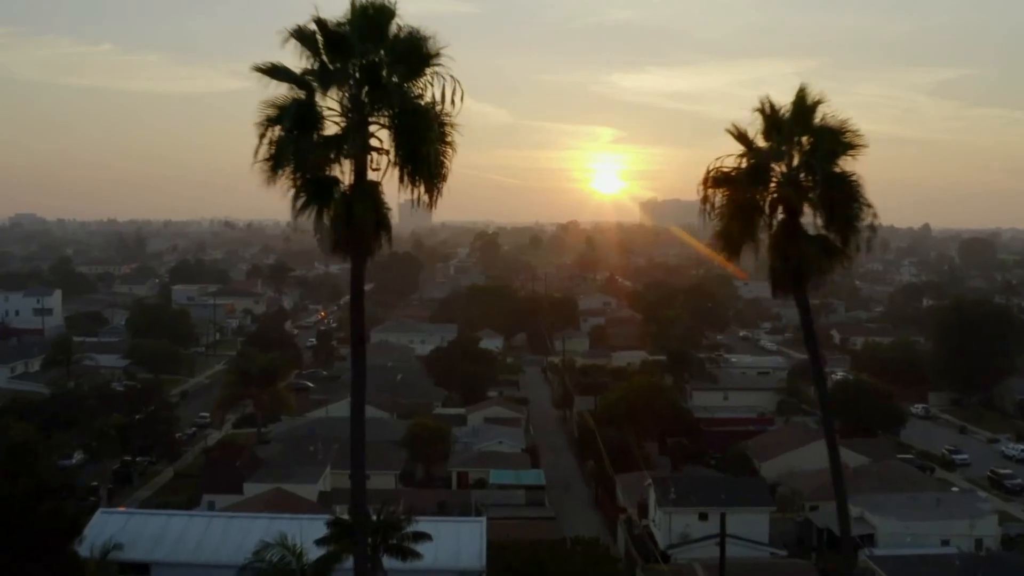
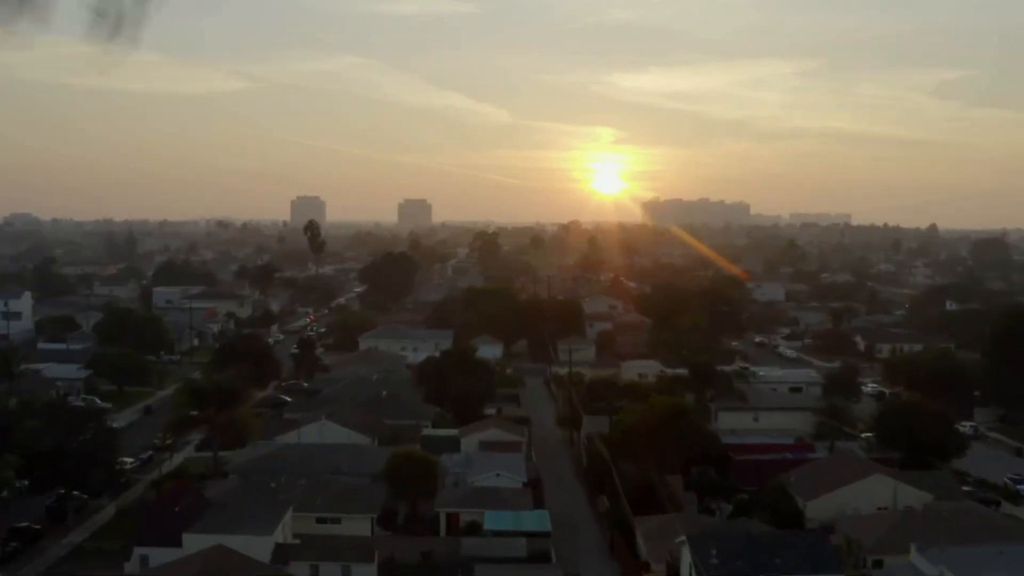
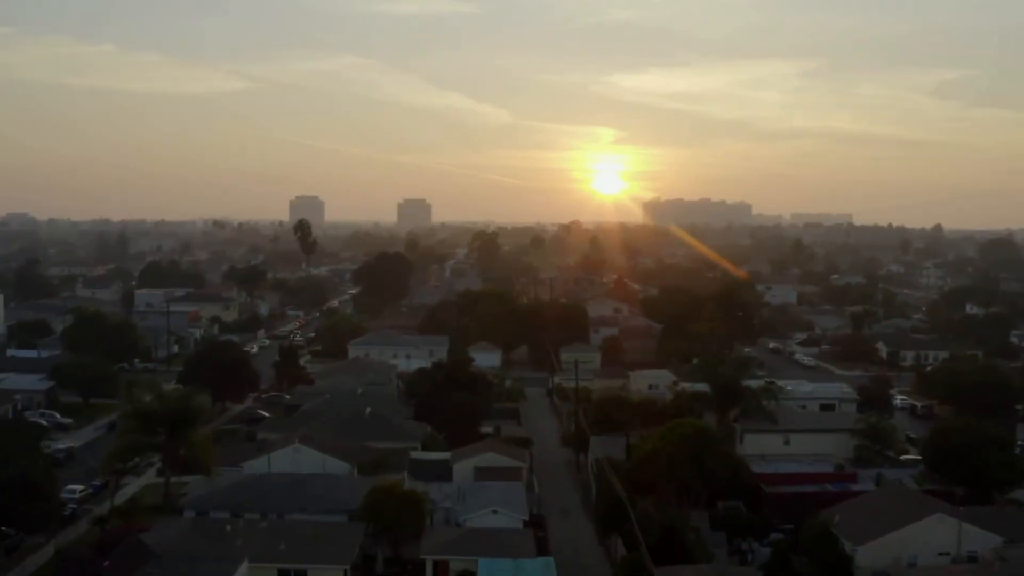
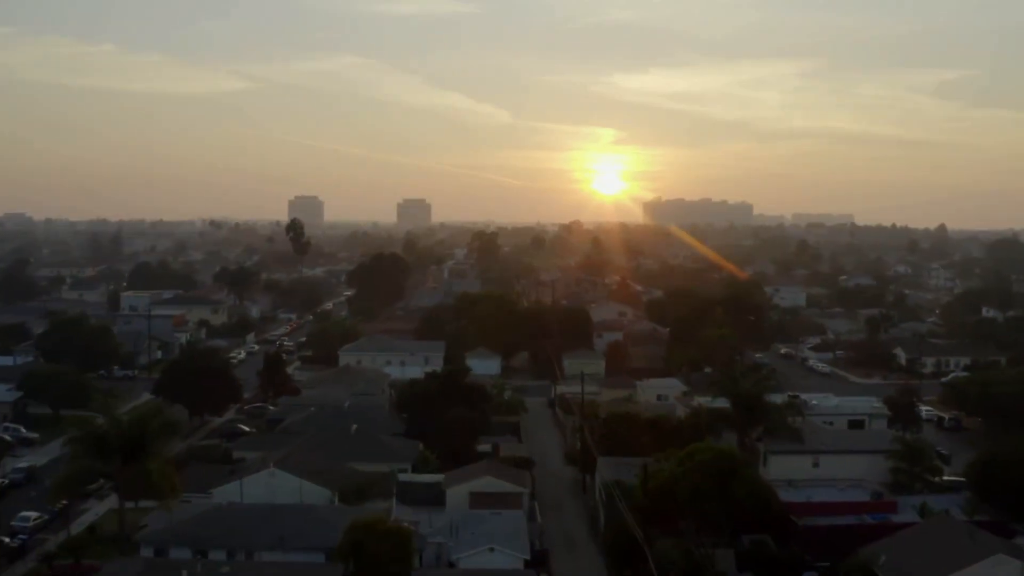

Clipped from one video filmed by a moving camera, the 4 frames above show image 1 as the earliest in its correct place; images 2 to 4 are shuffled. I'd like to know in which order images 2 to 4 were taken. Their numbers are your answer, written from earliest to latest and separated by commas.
2, 3, 4
